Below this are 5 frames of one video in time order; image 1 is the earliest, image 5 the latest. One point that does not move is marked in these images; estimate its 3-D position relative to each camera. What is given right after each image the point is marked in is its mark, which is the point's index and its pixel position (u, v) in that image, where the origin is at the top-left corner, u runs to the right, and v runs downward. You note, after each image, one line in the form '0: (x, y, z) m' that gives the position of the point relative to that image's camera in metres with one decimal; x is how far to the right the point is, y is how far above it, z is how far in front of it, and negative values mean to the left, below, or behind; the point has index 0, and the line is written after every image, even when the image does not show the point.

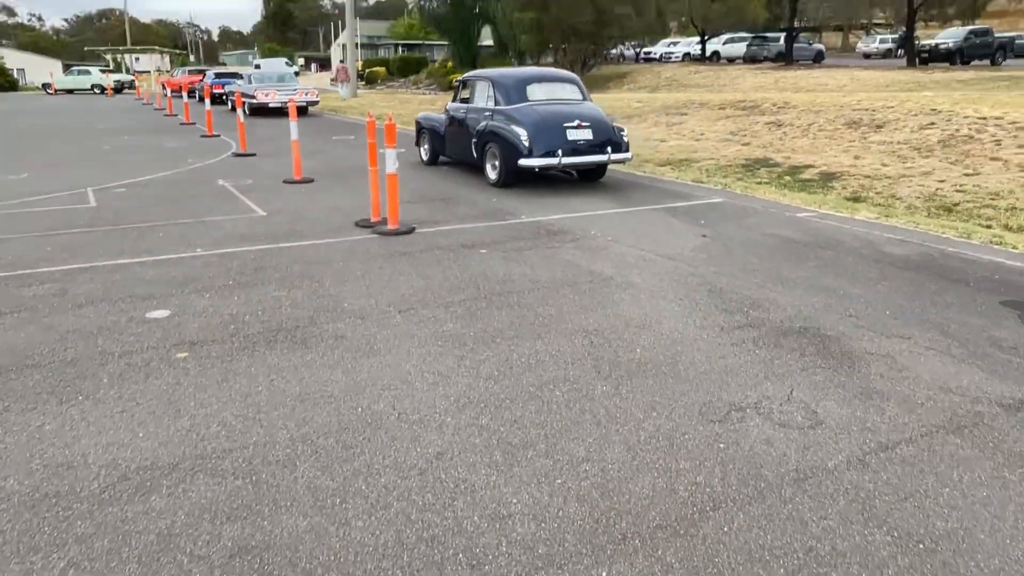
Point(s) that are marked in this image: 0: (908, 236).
0: (+4.3, +0.5, +8.2) m
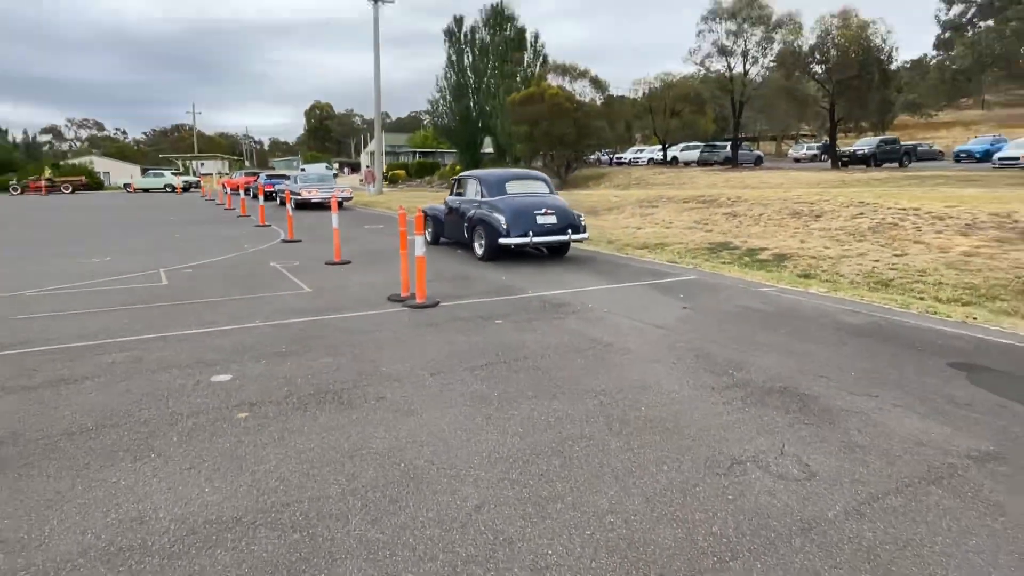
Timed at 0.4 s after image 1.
0: (+4.1, -0.2, +8.8) m
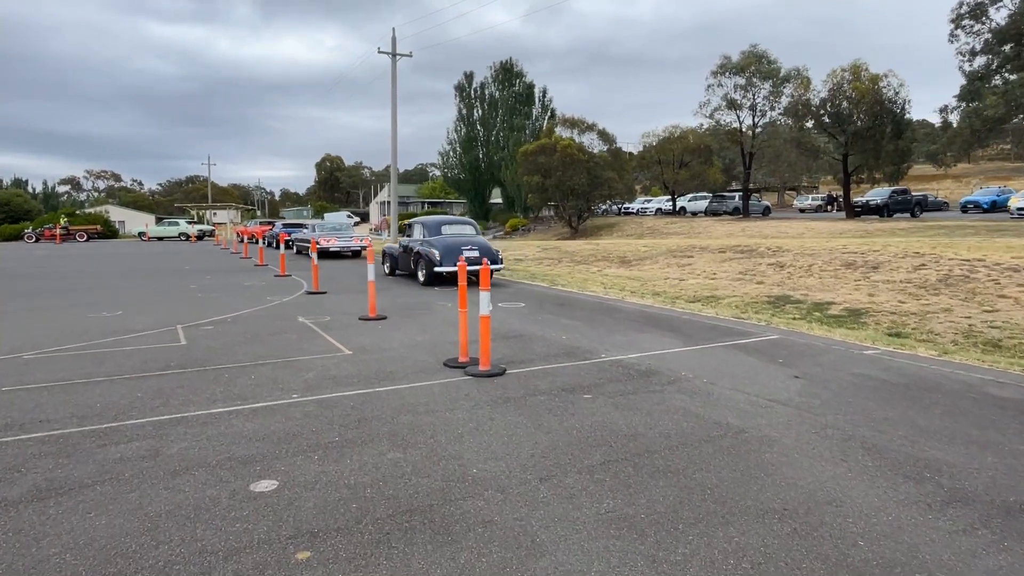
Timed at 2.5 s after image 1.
0: (+4.8, -0.8, +7.4) m
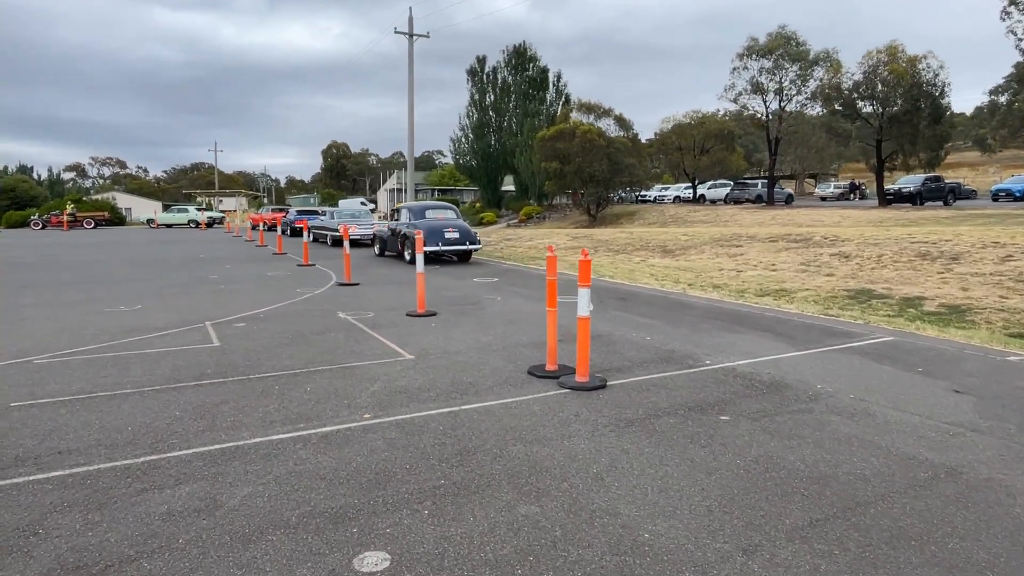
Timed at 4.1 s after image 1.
0: (+5.7, -0.8, +6.3) m
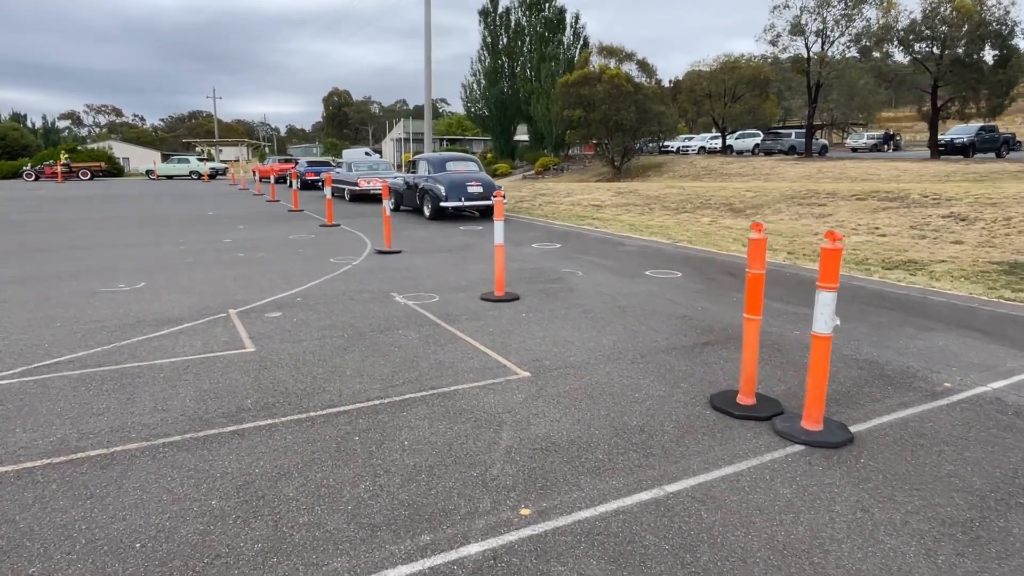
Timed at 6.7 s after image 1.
0: (+6.7, -0.8, +4.2) m
